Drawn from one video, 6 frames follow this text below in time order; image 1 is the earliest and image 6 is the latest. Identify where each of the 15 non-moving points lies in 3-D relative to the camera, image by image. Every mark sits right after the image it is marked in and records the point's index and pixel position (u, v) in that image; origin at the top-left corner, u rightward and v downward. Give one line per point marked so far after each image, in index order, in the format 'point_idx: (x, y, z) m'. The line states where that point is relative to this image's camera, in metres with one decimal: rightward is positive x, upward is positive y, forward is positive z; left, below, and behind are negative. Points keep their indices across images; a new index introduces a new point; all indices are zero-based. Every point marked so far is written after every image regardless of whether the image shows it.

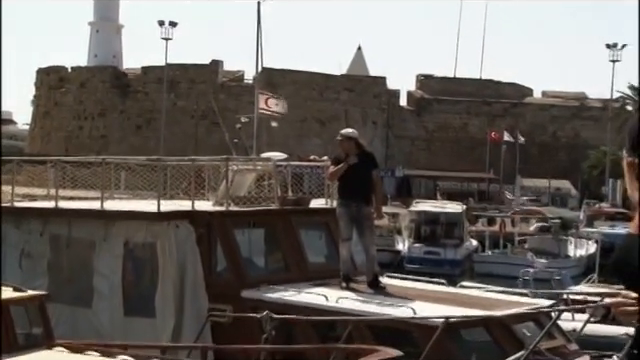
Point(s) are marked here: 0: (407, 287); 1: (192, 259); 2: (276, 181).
0: (+1.2, -1.4, +8.1) m
1: (-1.5, -1.0, +7.4) m
2: (-0.5, 0.0, +8.2) m
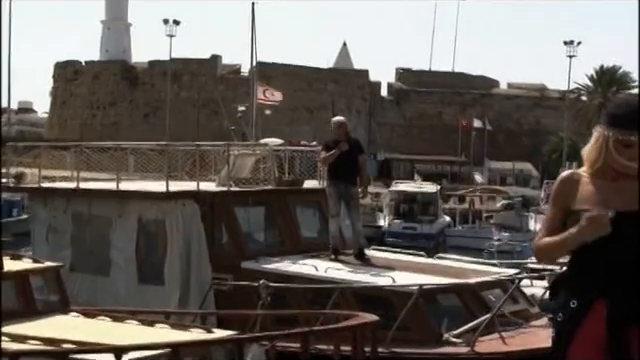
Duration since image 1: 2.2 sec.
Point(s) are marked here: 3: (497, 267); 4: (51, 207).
0: (+1.0, -1.2, +9.0) m
1: (-1.7, -0.7, +8.3) m
2: (-0.7, +0.2, +9.0) m
3: (+2.6, -1.3, +8.9) m
4: (-4.0, -0.4, +9.2) m
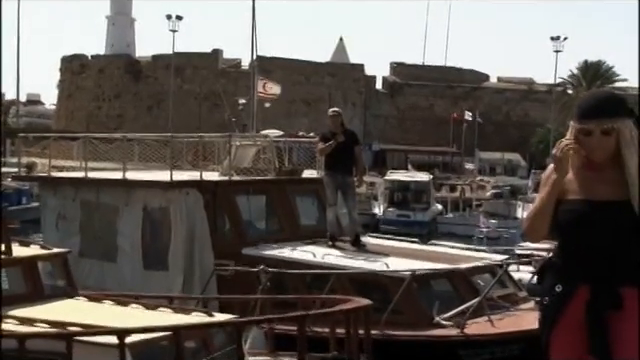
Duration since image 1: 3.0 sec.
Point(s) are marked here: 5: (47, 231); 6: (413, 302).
0: (+1.0, -1.0, +9.4) m
1: (-1.7, -0.6, +8.7) m
2: (-0.7, +0.4, +9.4) m
3: (+2.5, -1.1, +9.2) m
4: (-4.1, -0.2, +9.5) m
5: (-4.3, -0.8, +9.6) m
6: (+1.2, -1.6, +8.1) m
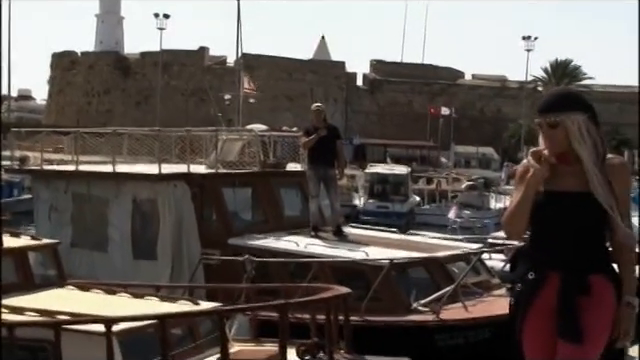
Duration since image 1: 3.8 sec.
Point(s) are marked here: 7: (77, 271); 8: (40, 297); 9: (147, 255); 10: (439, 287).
0: (+0.7, -0.9, +9.8) m
1: (-2.0, -0.5, +9.0) m
2: (-1.0, +0.5, +9.7) m
3: (+2.3, -1.0, +9.7) m
4: (-4.3, -0.1, +9.8) m
5: (-4.6, -0.7, +9.9) m
6: (+1.0, -1.5, +8.5) m
7: (-3.8, -1.4, +9.5) m
8: (-3.5, -1.5, +7.6) m
9: (-2.6, -1.1, +9.2) m
10: (+1.7, -1.6, +8.8) m
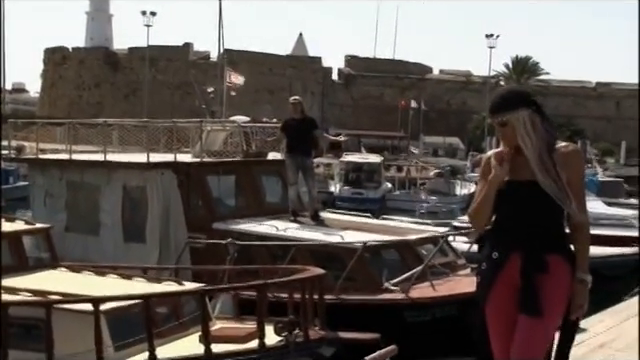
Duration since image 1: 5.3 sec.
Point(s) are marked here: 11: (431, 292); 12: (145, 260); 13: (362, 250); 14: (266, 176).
0: (+0.3, -0.7, +10.4) m
1: (-2.3, -0.3, +9.6) m
2: (-1.4, +0.7, +10.3) m
3: (+1.9, -0.8, +10.3) m
4: (-4.7, +0.1, +10.3) m
5: (-5.0, -0.5, +10.5) m
6: (+0.7, -1.4, +9.2) m
7: (-4.2, -1.2, +10.1) m
8: (-3.8, -1.3, +8.2) m
9: (-3.0, -0.9, +9.8) m
10: (+1.4, -1.4, +9.5) m
11: (+1.7, -1.7, +9.2) m
12: (-2.8, -1.3, +9.7) m
13: (+0.6, -1.1, +9.2) m
14: (-1.0, +0.1, +10.5) m
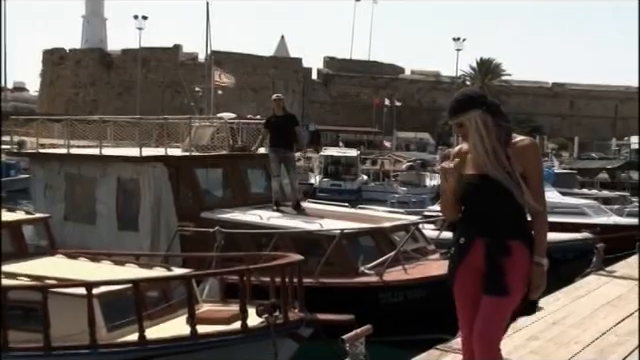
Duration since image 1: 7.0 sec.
0: (0.0, -0.5, +11.2) m
1: (-2.7, -0.2, +10.3) m
2: (-1.7, +0.8, +11.0) m
3: (+1.6, -0.6, +11.1) m
4: (-5.0, +0.2, +11.0) m
5: (-5.3, -0.4, +11.2) m
6: (+0.3, -1.2, +10.0) m
7: (-4.5, -1.1, +10.8) m
8: (-4.1, -1.2, +8.9) m
9: (-3.3, -0.8, +10.5) m
10: (+1.1, -1.2, +10.3) m
11: (+1.4, -1.6, +9.9) m
12: (-3.2, -1.2, +10.5) m
13: (+0.3, -0.9, +9.9) m
14: (-1.3, +0.2, +11.2) m
